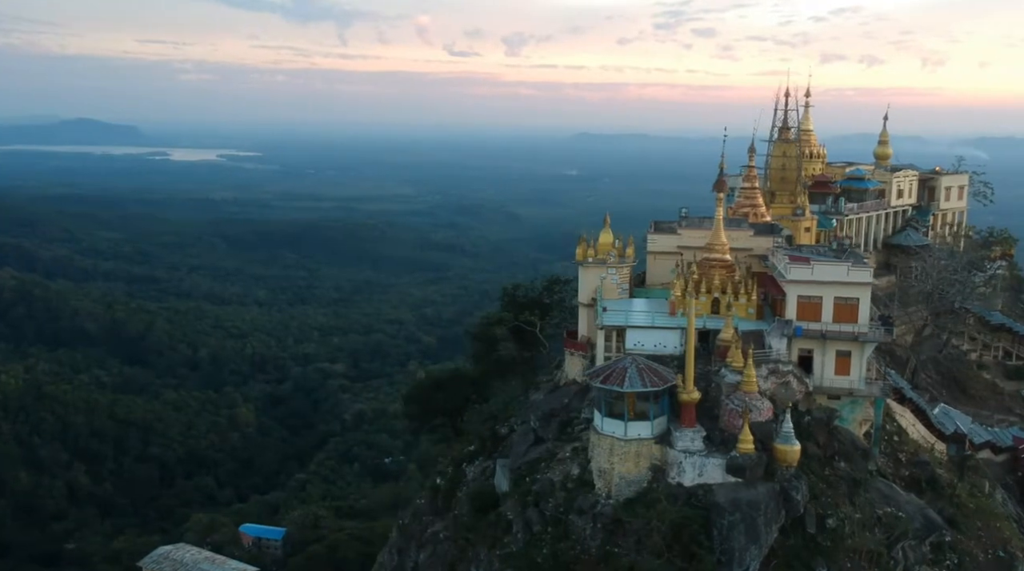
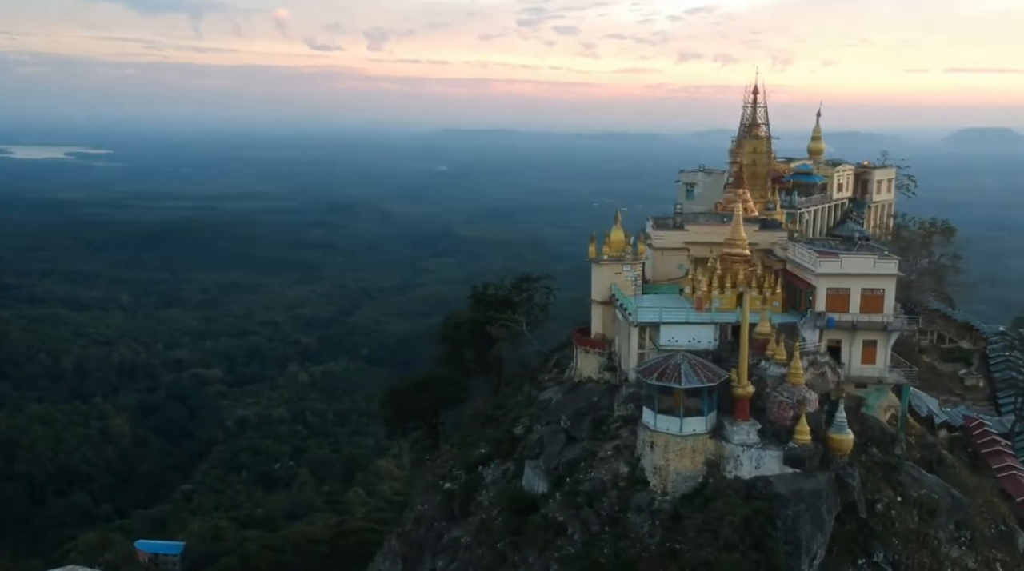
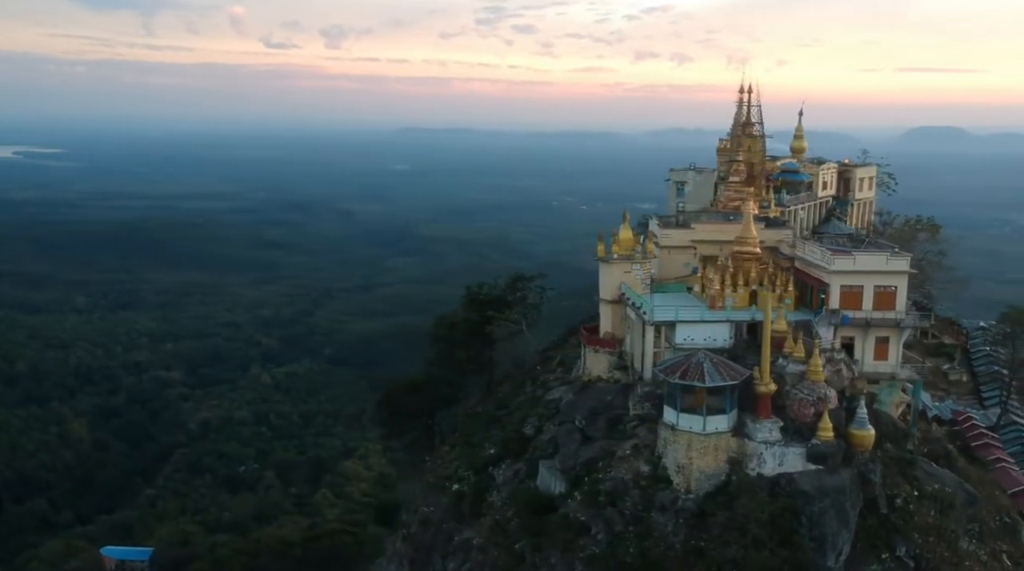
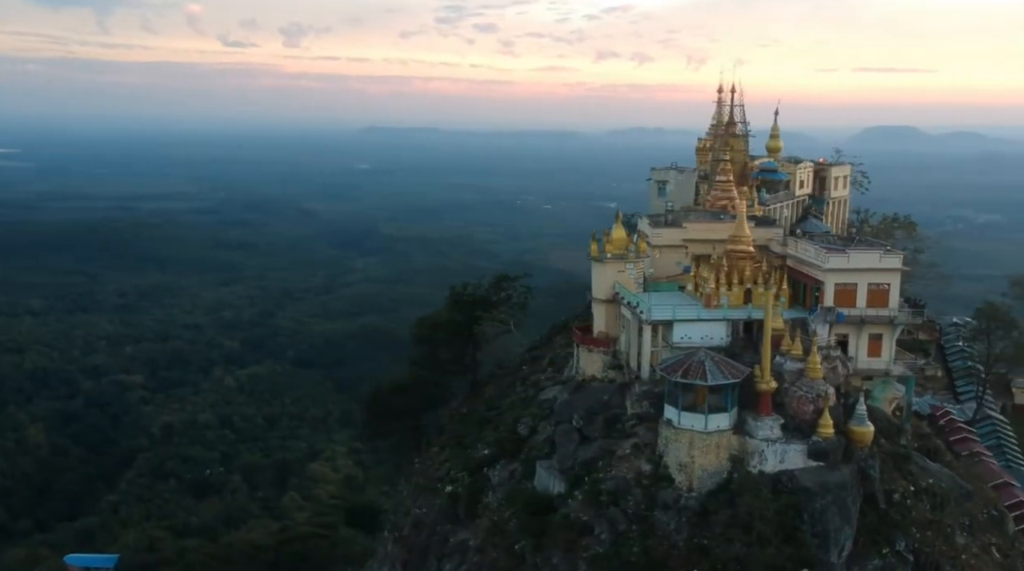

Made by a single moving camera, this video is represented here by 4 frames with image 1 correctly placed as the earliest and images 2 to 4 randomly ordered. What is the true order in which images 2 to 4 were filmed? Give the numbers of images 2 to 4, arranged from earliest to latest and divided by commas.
2, 3, 4
